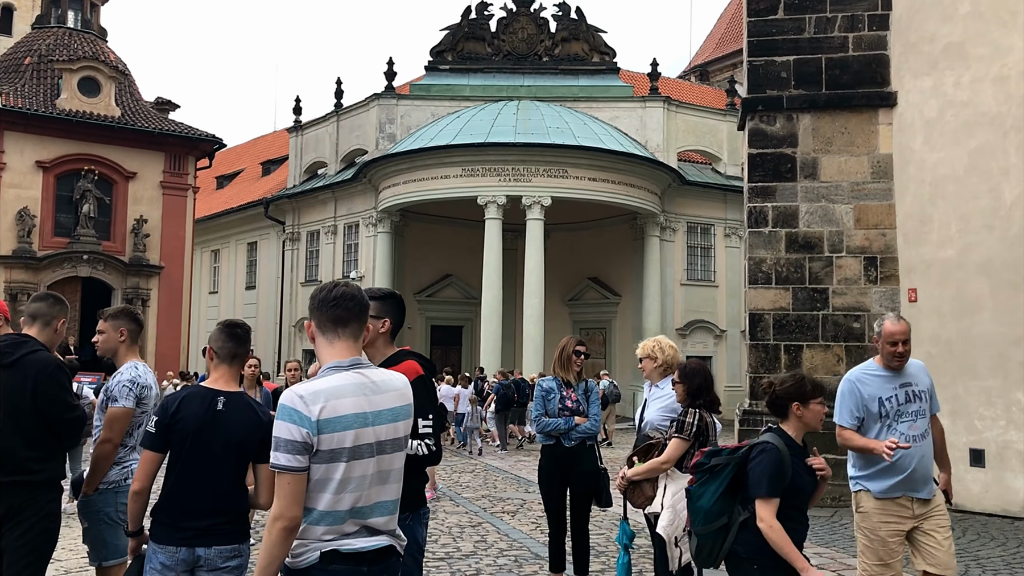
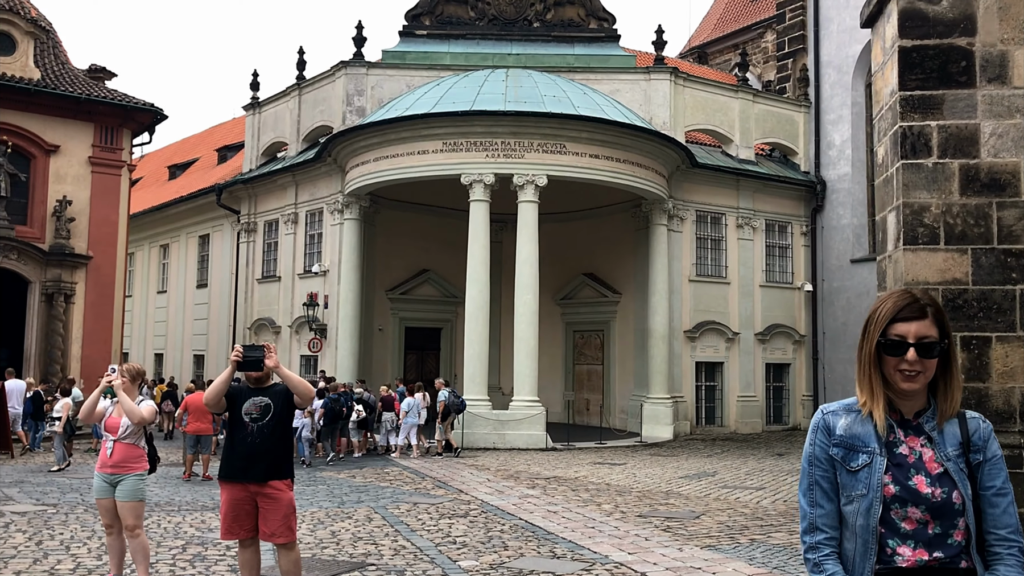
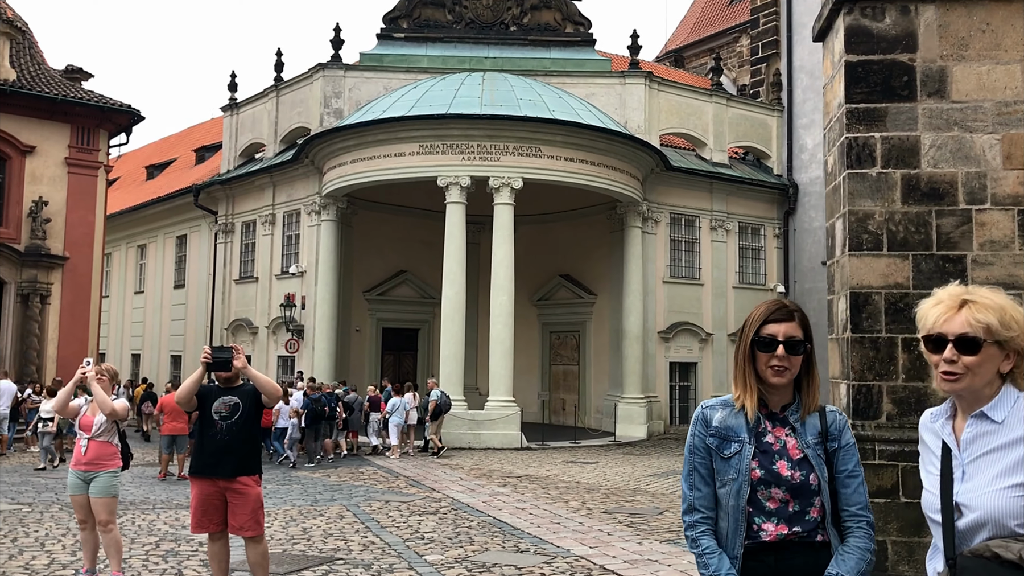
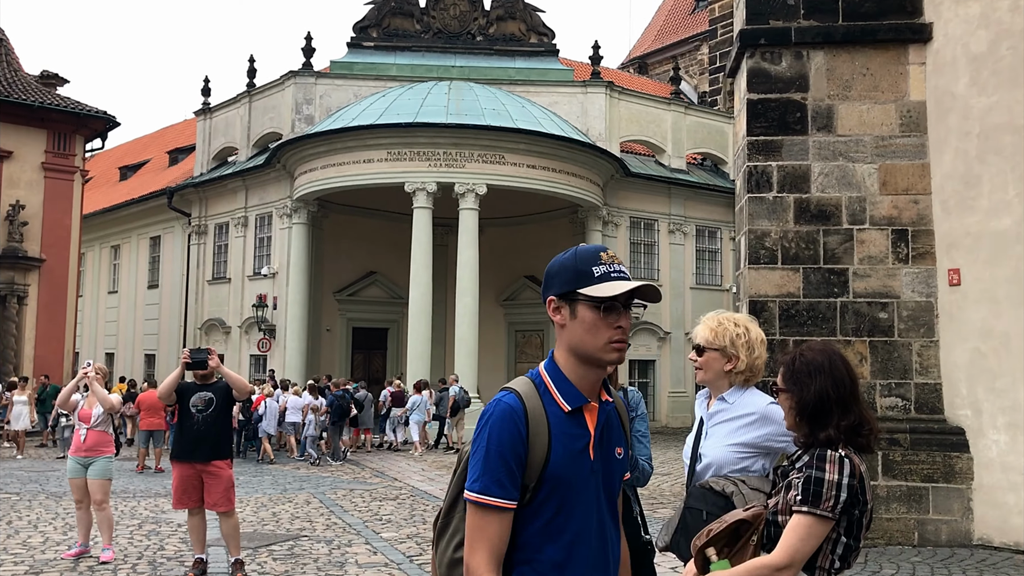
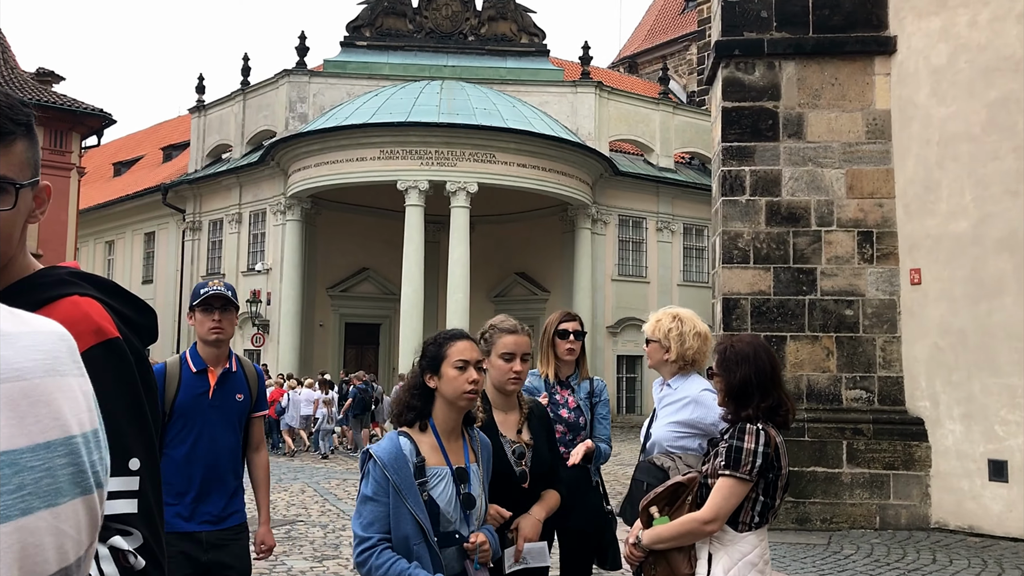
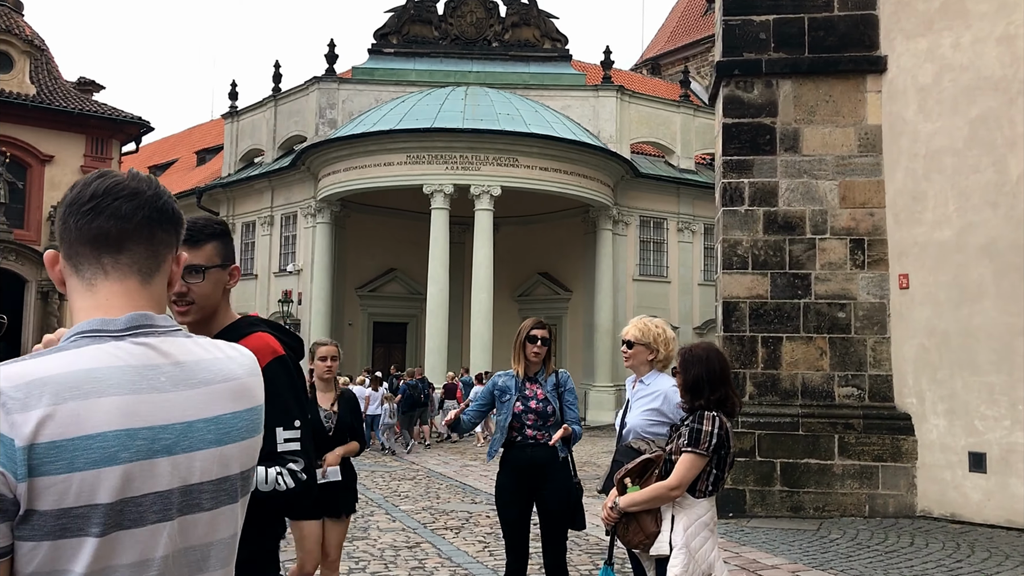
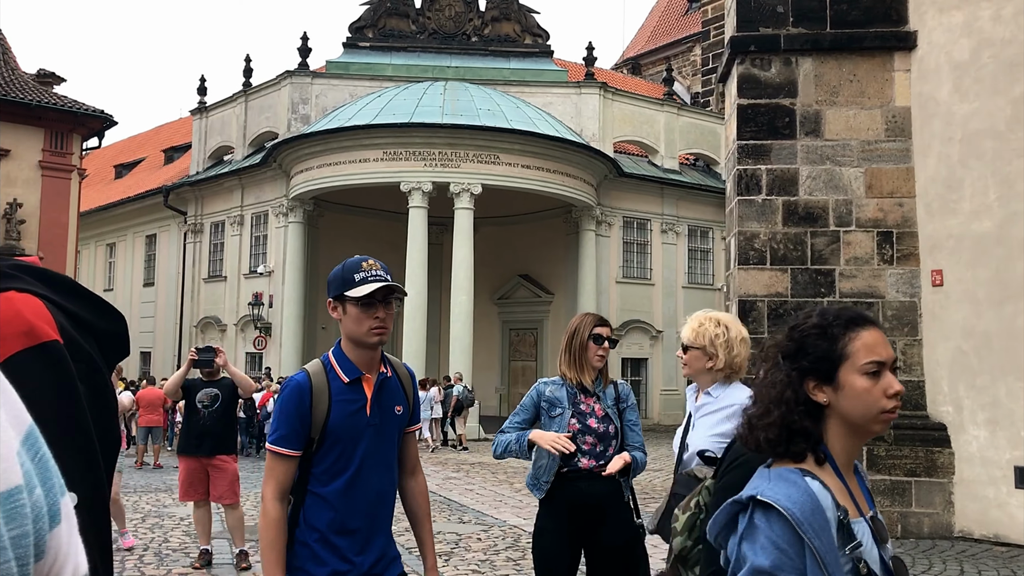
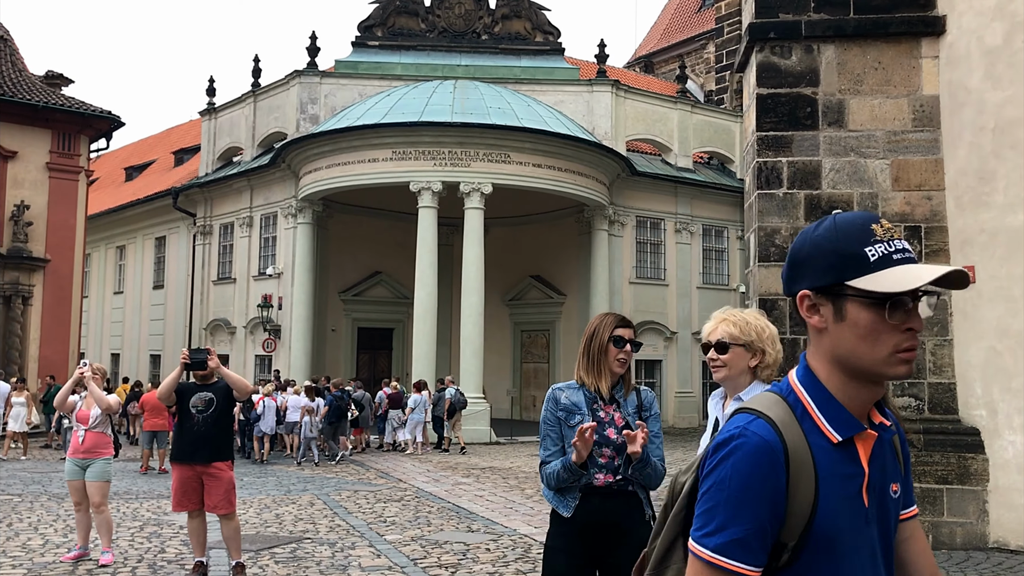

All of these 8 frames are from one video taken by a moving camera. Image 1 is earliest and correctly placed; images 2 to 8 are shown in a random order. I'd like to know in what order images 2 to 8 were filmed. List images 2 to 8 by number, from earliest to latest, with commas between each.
6, 5, 7, 4, 8, 3, 2
